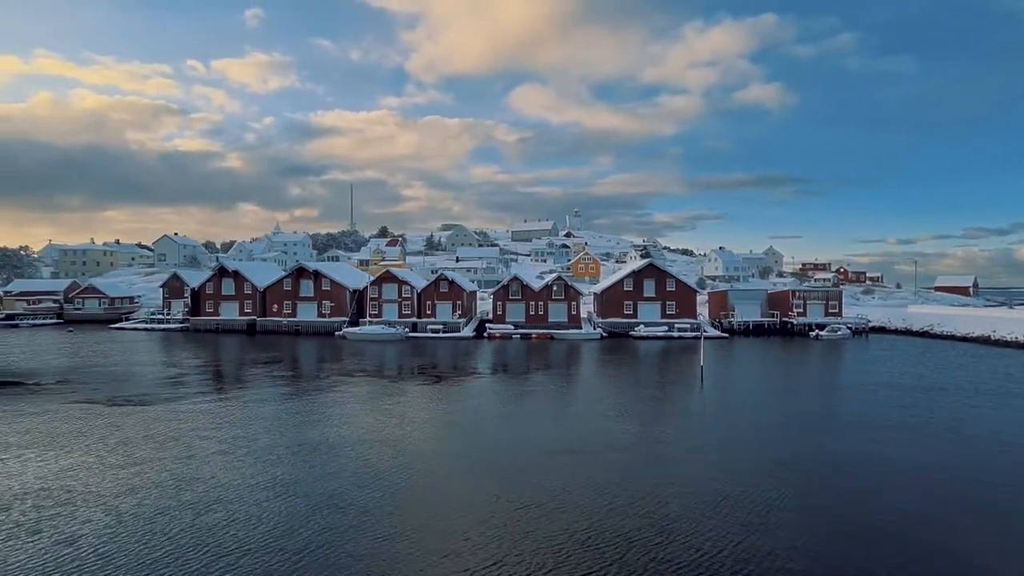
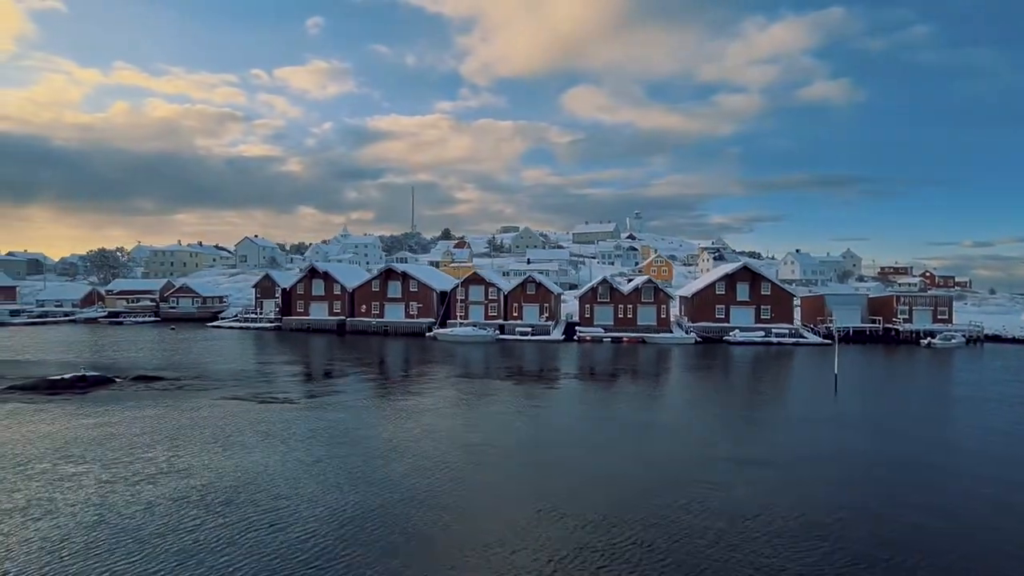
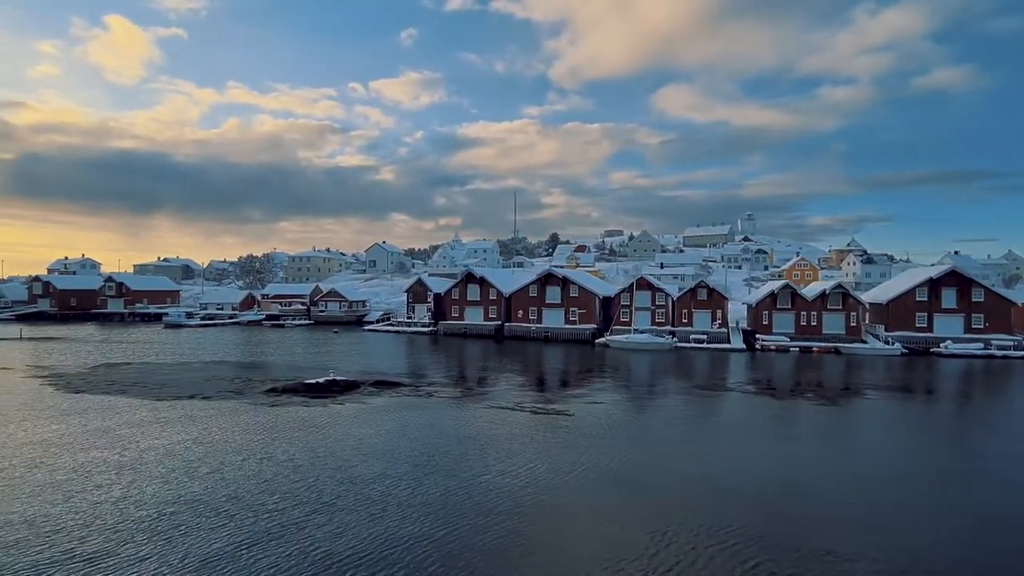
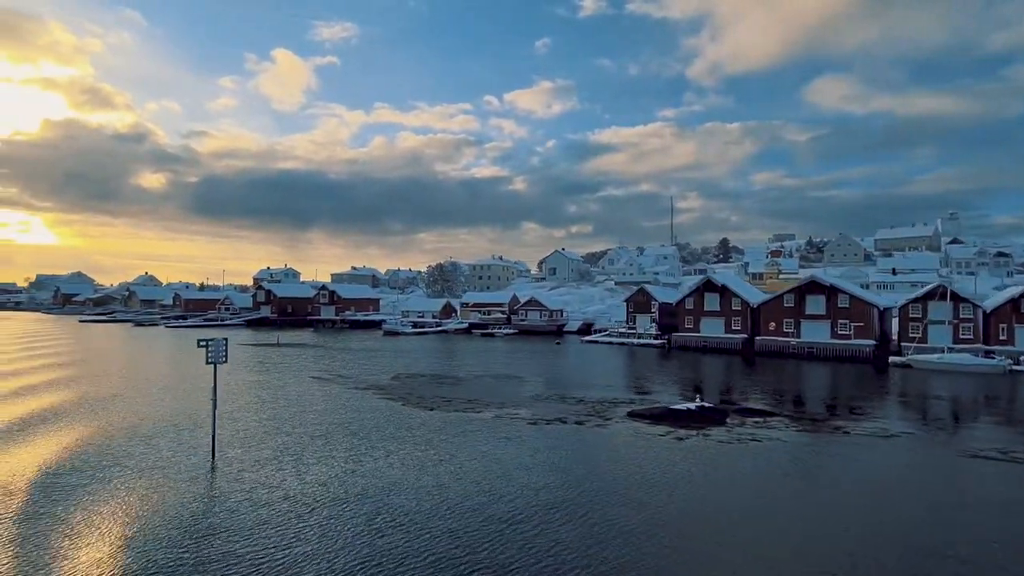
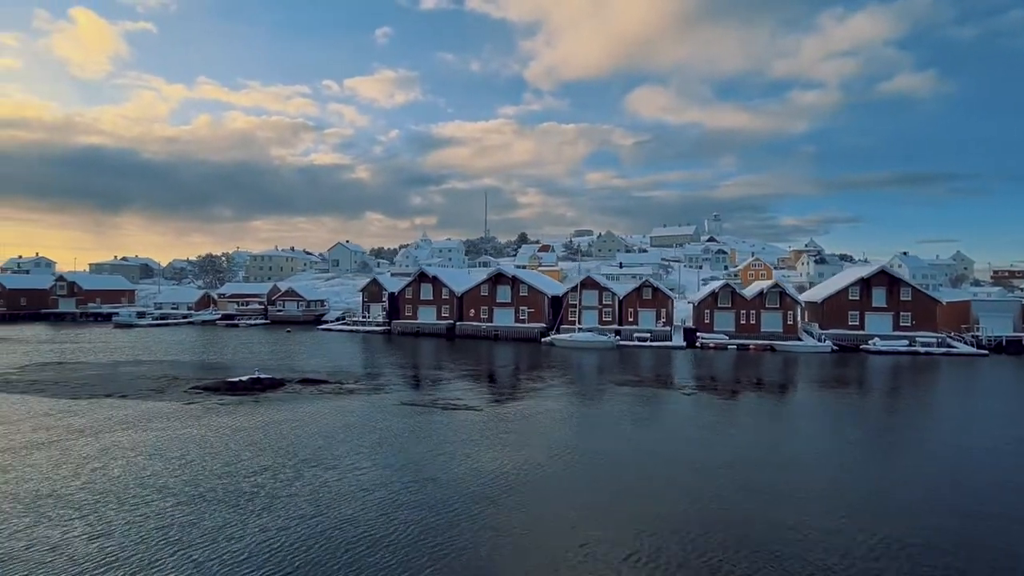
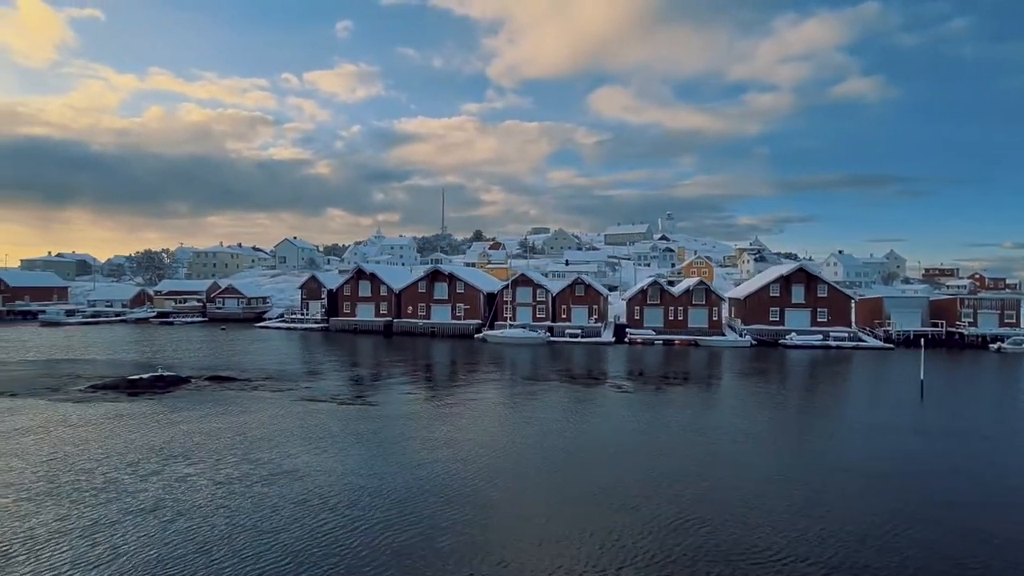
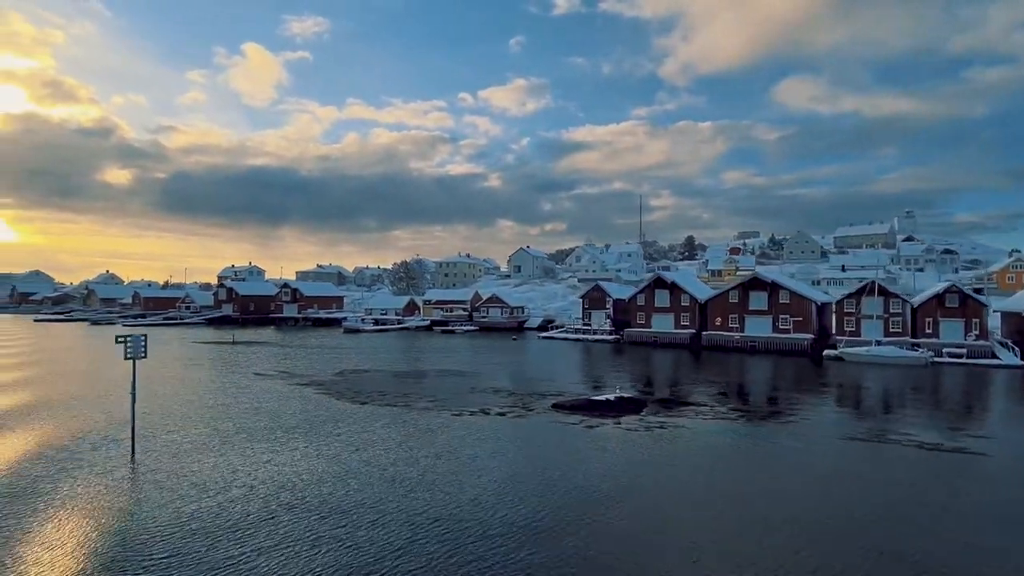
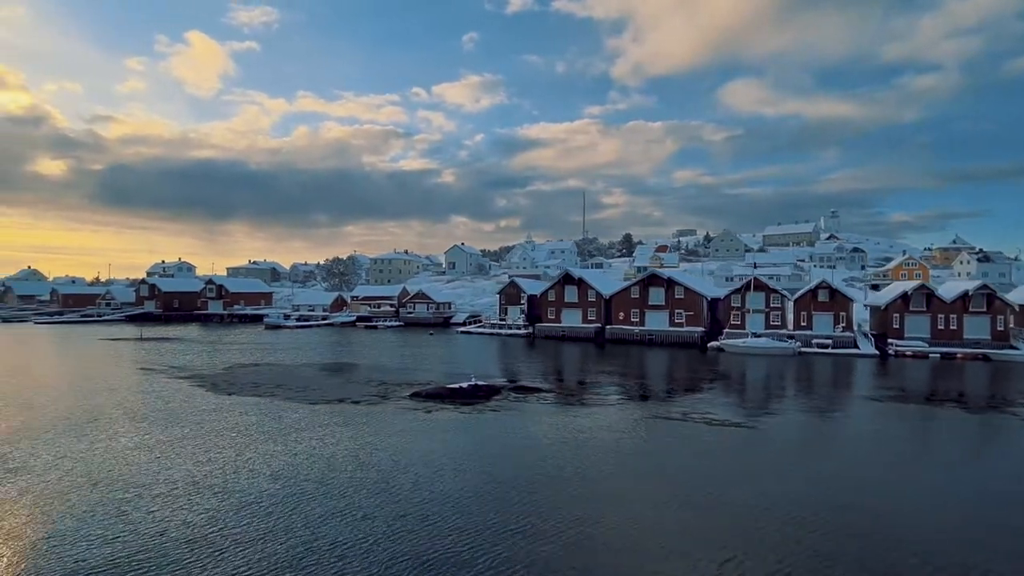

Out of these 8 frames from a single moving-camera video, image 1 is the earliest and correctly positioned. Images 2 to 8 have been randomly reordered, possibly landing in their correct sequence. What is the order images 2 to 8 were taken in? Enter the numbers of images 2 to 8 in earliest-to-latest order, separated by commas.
2, 6, 5, 3, 8, 7, 4
